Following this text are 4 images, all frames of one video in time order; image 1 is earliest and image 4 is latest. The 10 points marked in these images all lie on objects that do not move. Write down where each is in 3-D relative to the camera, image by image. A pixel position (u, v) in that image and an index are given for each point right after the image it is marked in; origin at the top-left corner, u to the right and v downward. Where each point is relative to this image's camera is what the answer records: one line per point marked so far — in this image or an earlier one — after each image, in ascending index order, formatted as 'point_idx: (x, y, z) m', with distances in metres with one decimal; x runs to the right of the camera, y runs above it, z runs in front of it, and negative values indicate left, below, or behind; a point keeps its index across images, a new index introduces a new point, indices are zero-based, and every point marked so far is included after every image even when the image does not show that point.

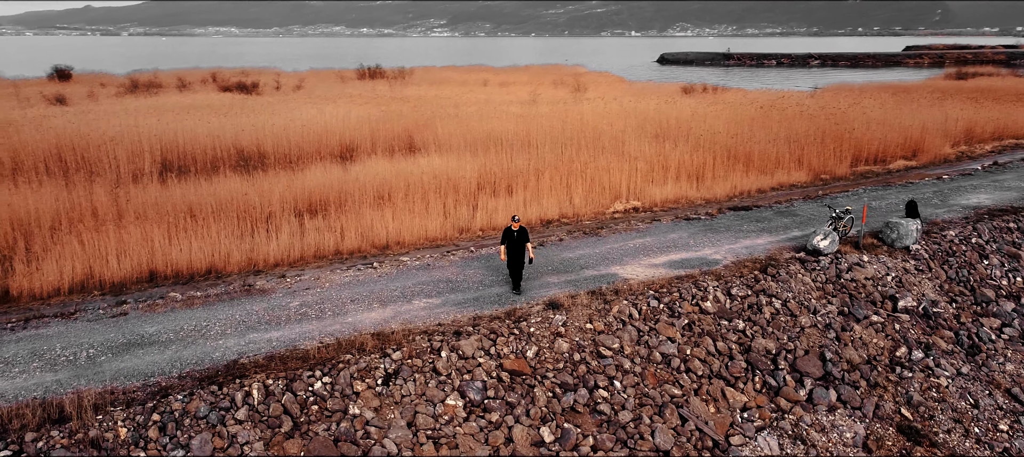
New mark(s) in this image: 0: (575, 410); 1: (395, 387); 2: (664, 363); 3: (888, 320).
0: (+0.6, -1.8, +8.0) m
1: (-1.1, -1.5, +7.5) m
2: (+1.7, -1.5, +8.8) m
3: (+4.9, -1.2, +10.6) m
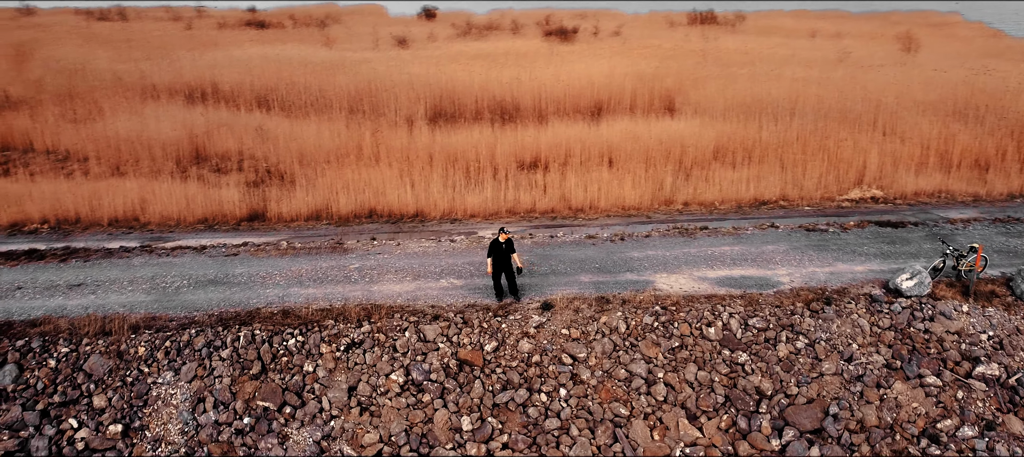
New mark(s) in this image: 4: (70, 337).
0: (-0.1, -1.9, +8.6) m
1: (-1.8, -1.4, +8.9) m
2: (+1.3, -1.7, +8.9) m
3: (+5.0, -1.8, +9.1) m
4: (-5.0, -1.2, +9.0) m
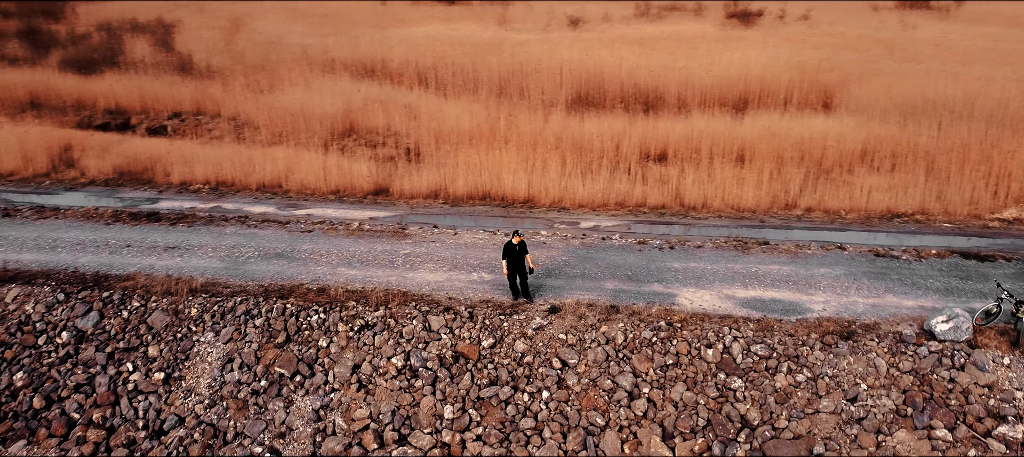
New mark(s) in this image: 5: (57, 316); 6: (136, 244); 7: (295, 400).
0: (-0.3, -2.0, +9.1) m
1: (-1.8, -1.3, +9.8) m
2: (+1.1, -1.9, +9.1) m
3: (+4.7, -2.2, +8.4) m
4: (-4.9, -0.9, +10.6) m
5: (-5.9, -1.1, +10.4) m
6: (-5.9, -0.2, +12.5) m
7: (-2.5, -2.0, +9.3) m
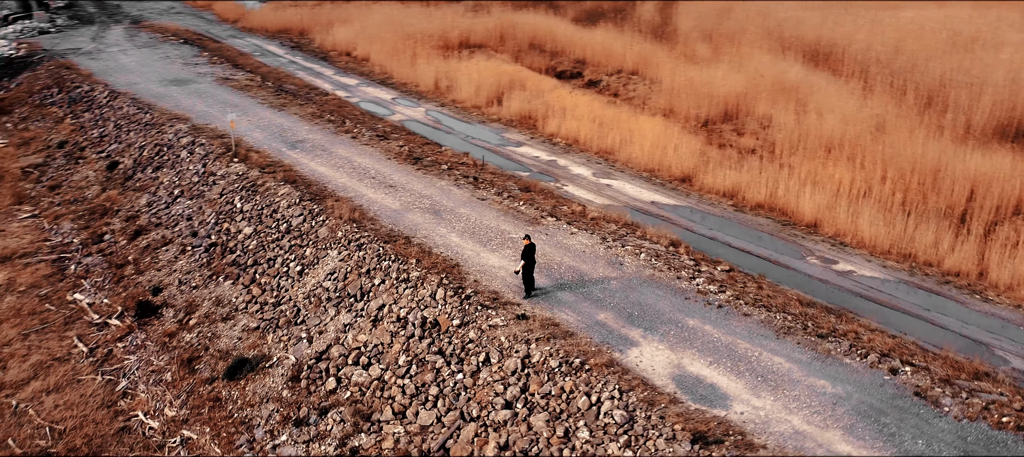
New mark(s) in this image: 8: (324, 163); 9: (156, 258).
0: (-1.2, -2.0, +11.6) m
1: (-1.8, -0.9, +12.9) m
2: (-0.2, -2.2, +10.7) m
3: (+2.0, -3.5, +8.0) m
4: (-3.4, +0.3, +15.4) m
5: (-4.4, +0.3, +15.9) m
6: (-2.9, +1.1, +17.3) m
7: (-2.8, -1.4, +13.1) m
8: (-4.3, +1.5, +18.2) m
9: (-7.3, -0.6, +16.5) m
